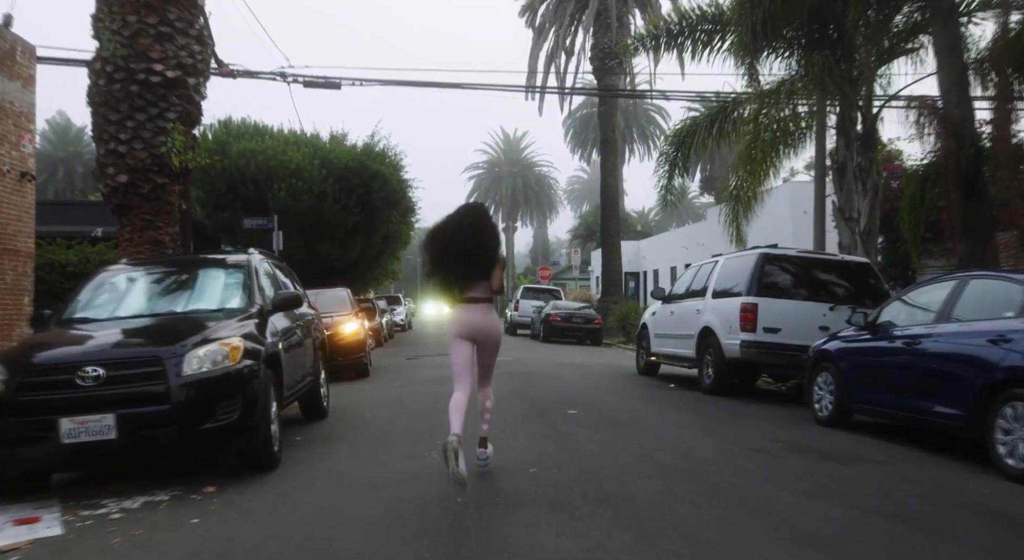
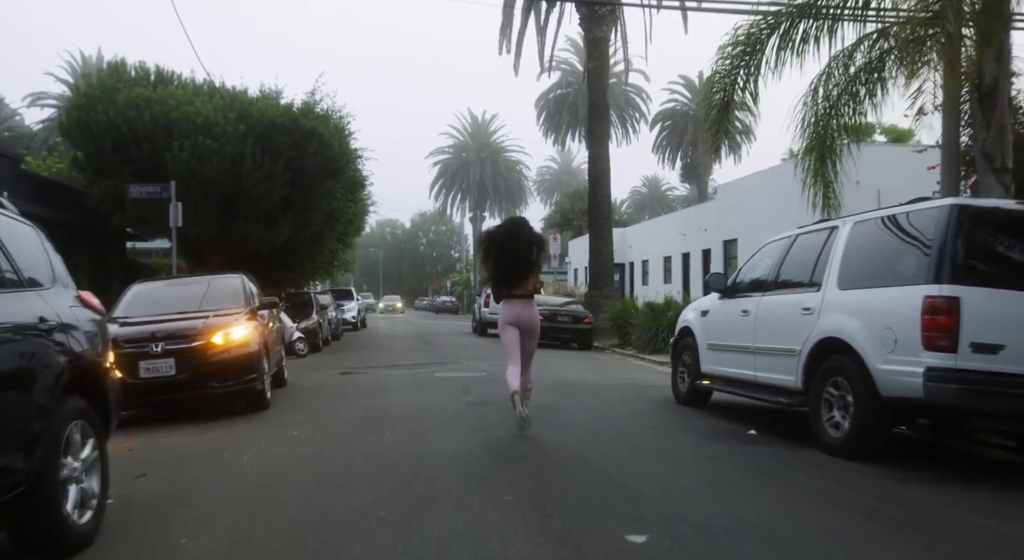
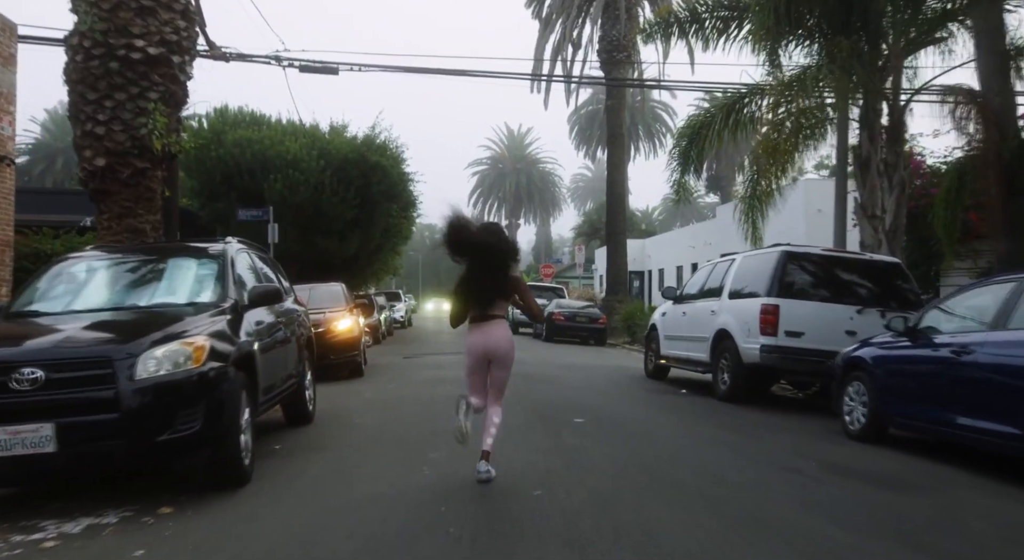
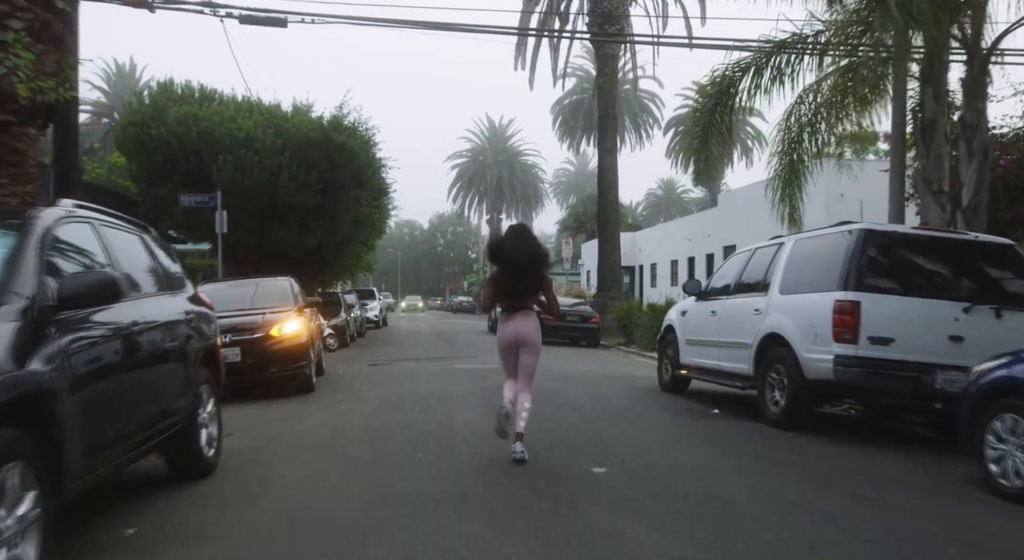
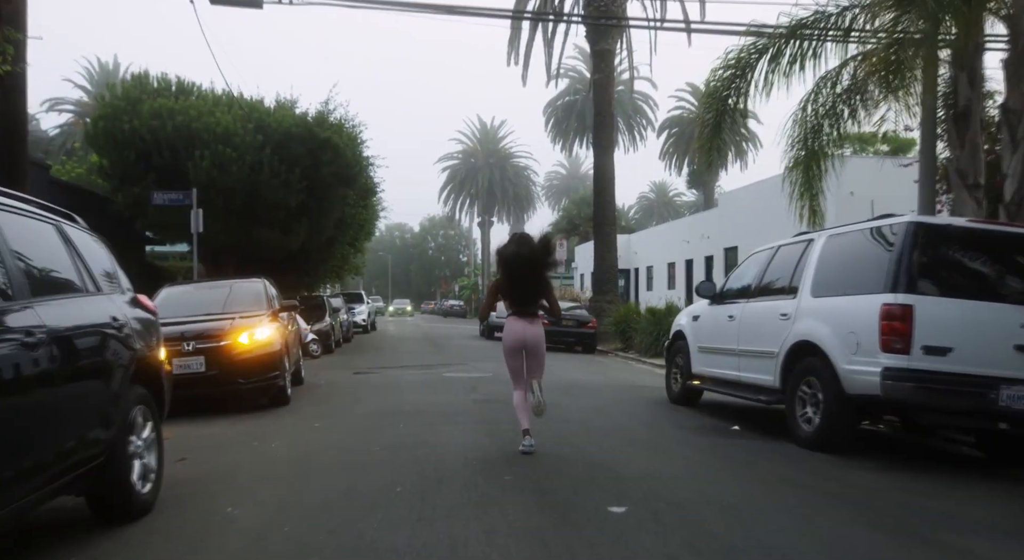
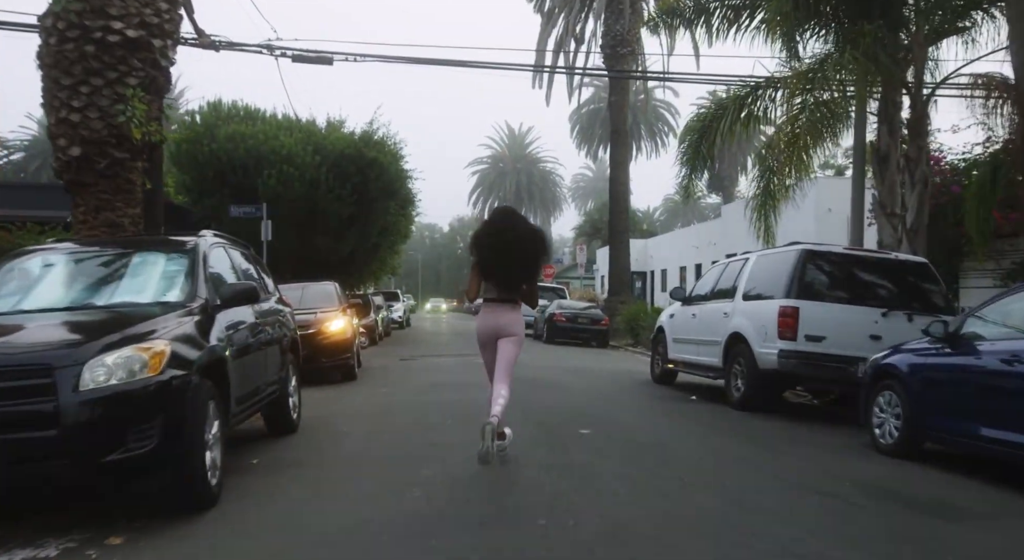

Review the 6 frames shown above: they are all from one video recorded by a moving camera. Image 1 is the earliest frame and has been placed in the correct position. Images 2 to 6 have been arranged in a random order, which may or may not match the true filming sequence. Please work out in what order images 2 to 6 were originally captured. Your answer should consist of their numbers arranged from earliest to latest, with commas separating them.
3, 6, 4, 5, 2
